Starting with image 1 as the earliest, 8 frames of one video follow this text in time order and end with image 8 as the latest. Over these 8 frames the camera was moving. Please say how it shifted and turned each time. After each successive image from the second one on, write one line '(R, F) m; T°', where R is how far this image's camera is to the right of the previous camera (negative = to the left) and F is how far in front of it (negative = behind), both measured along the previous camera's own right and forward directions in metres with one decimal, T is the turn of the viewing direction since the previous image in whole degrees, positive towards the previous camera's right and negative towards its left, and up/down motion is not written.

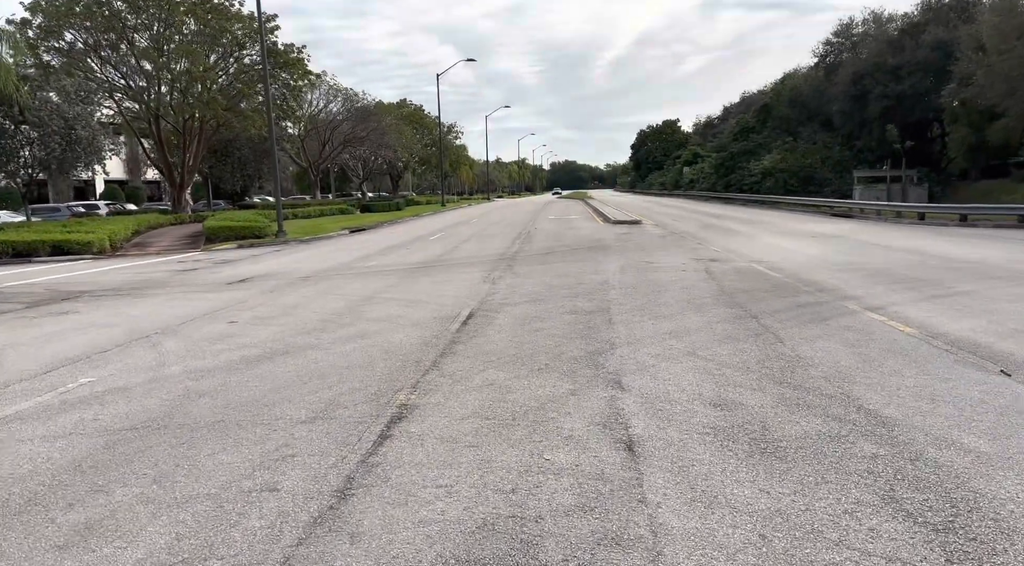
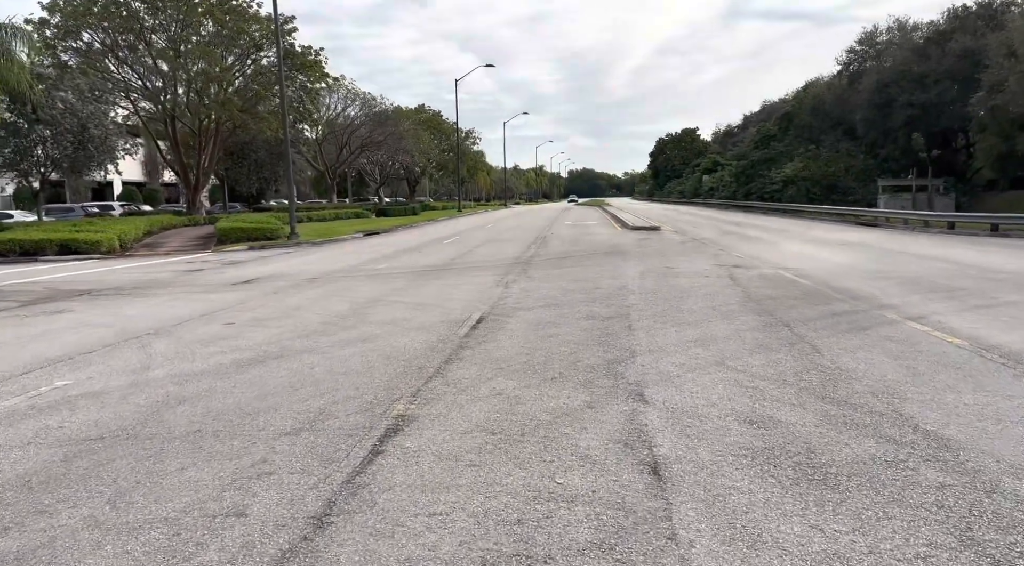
(0.0, +0.6) m; -1°
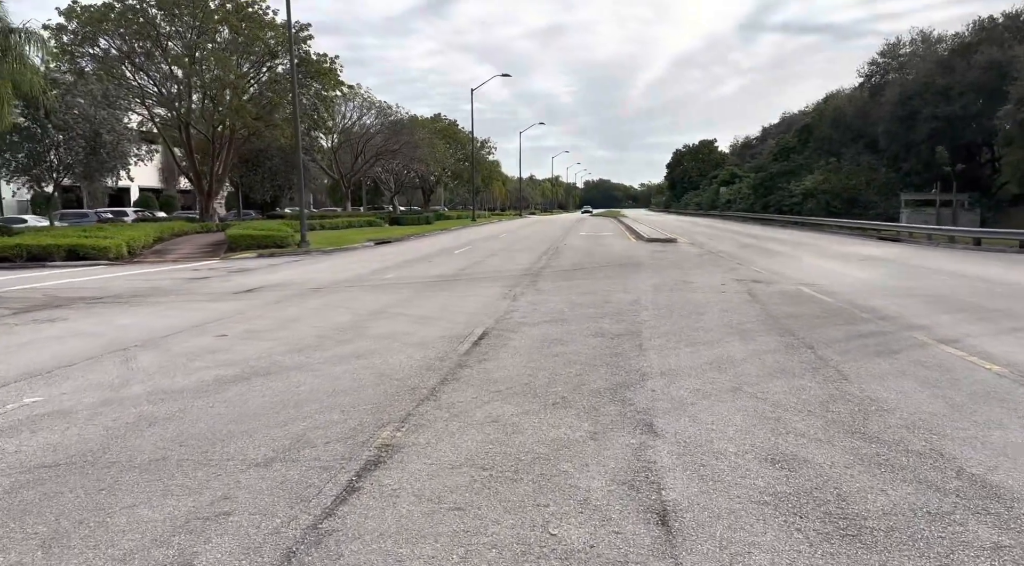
(+0.1, +0.5) m; -1°
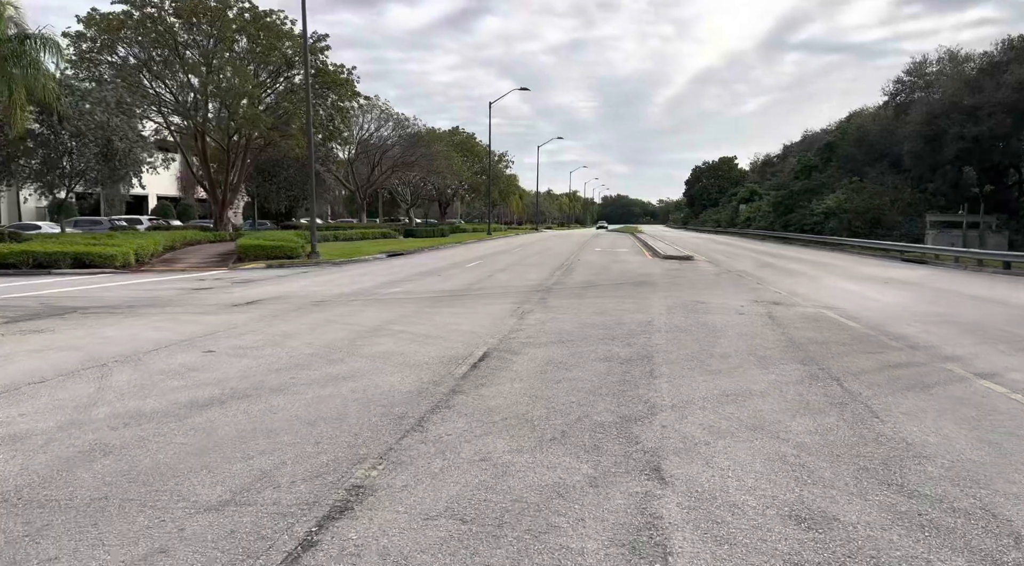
(+0.1, +0.5) m; -1°
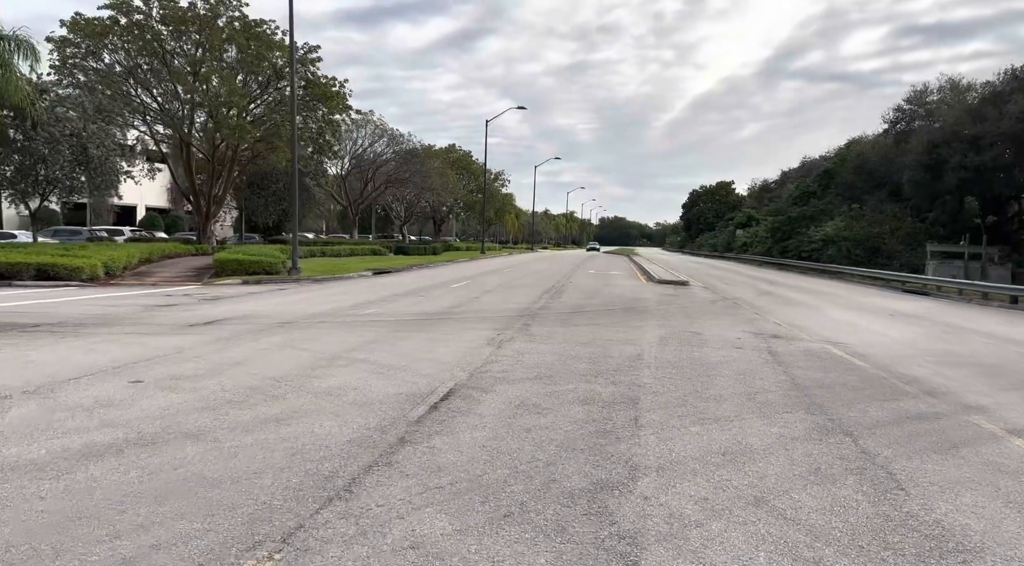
(+0.3, +0.9) m; 0°
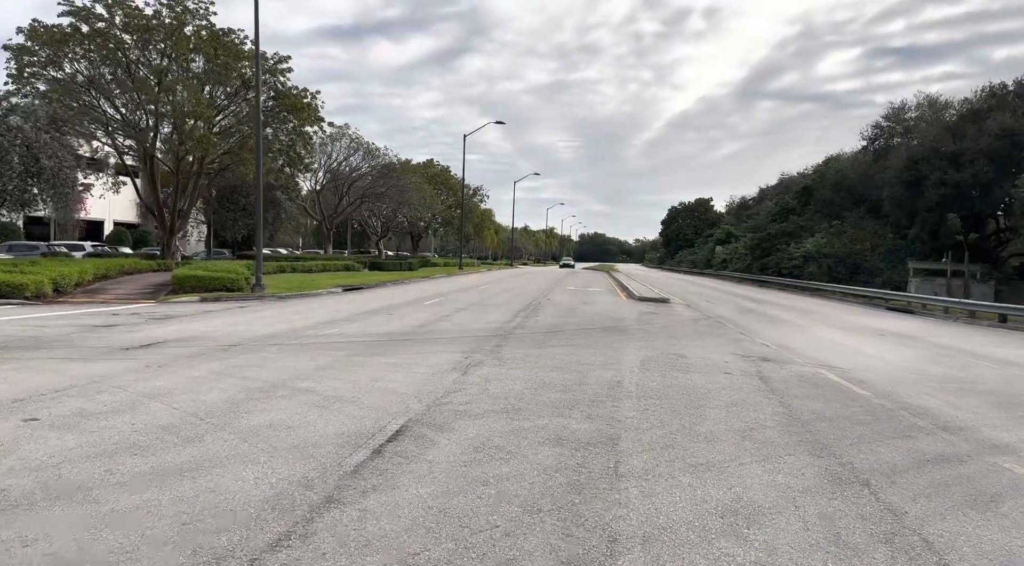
(+0.2, +1.0) m; +2°
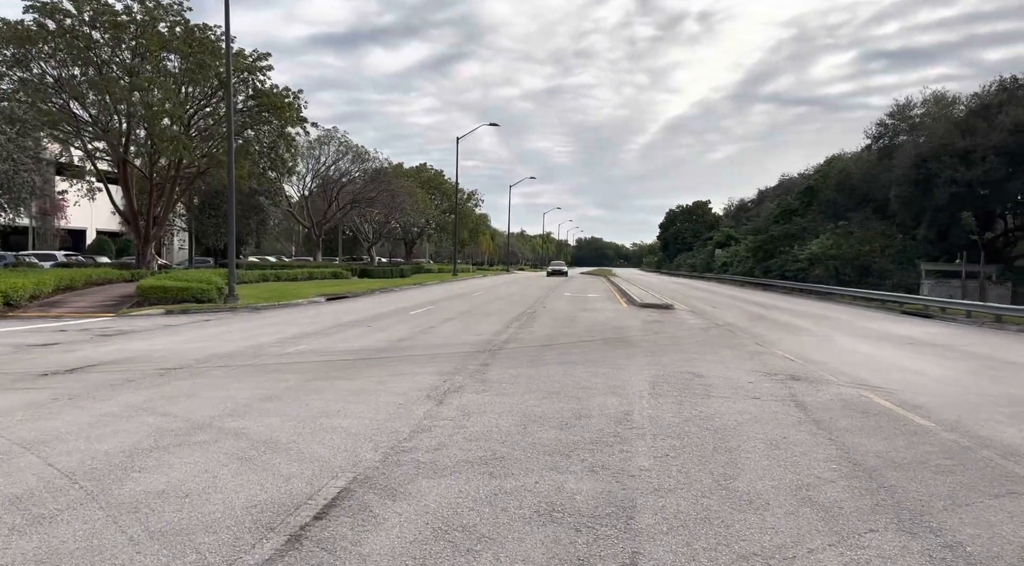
(+0.2, +1.6) m; 0°
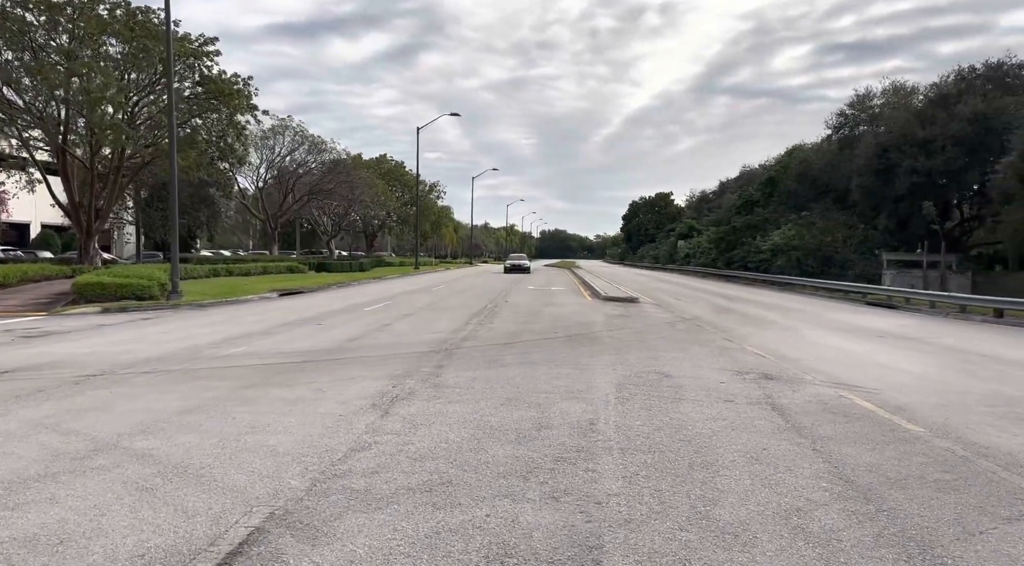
(+0.1, +0.7) m; +3°
